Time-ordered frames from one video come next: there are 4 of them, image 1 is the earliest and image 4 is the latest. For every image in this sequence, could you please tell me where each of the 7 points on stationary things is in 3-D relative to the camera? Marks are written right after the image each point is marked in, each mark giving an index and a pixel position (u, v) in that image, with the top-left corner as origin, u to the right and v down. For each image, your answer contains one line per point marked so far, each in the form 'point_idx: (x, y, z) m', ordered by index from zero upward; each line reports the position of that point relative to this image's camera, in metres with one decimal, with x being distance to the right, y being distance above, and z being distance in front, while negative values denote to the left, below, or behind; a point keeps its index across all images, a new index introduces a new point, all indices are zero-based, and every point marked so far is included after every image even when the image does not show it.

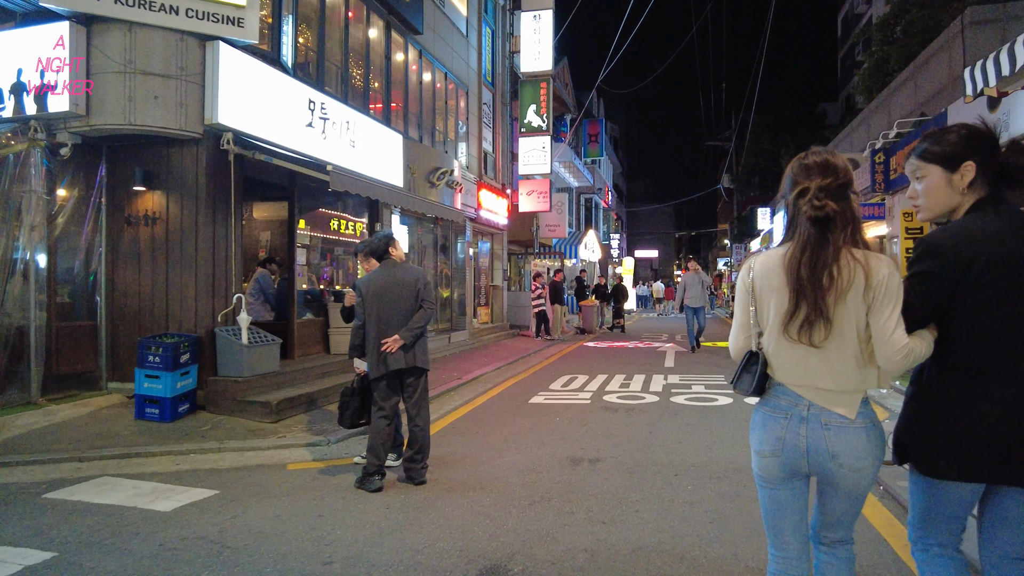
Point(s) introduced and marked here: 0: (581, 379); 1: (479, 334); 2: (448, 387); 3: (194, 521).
0: (+1.1, -1.5, +10.5) m
1: (-0.8, -1.1, +16.1) m
2: (-0.9, -1.5, +9.9) m
3: (-2.1, -1.5, +4.3) m
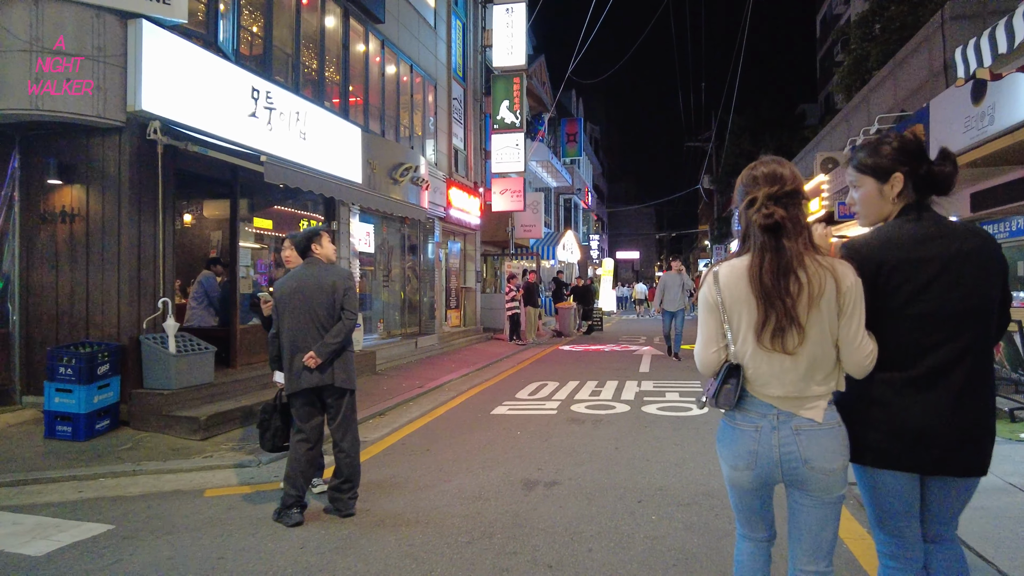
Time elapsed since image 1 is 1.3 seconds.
0: (+0.6, -1.5, +9.9) m
1: (-1.5, -1.2, +15.4) m
2: (-1.5, -1.5, +9.2) m
3: (-2.5, -1.6, +3.6) m
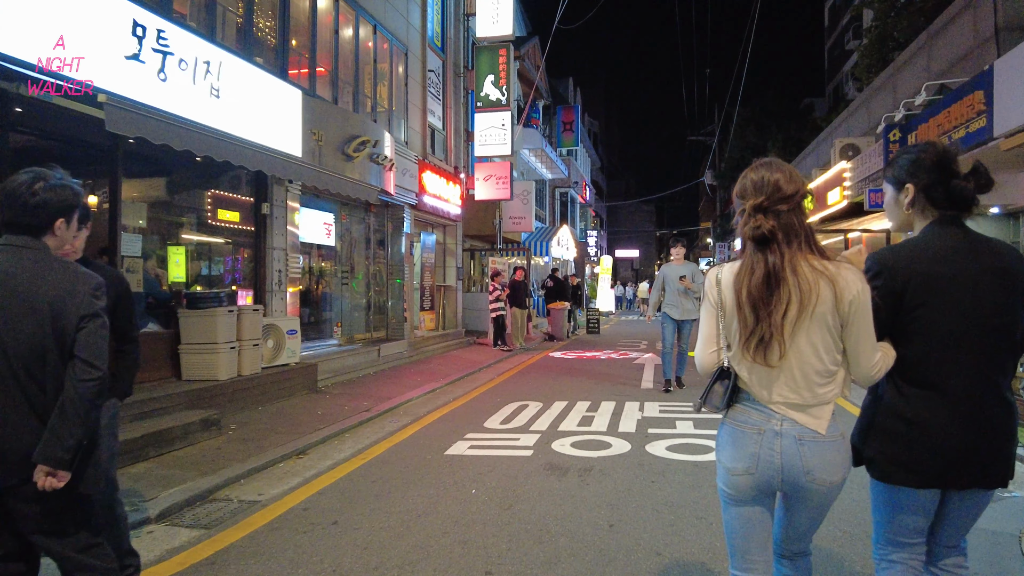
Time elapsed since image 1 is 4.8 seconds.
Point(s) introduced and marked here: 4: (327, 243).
0: (+0.2, -1.5, +7.9) m
1: (-1.9, -1.2, +13.4) m
2: (-1.8, -1.5, +7.2) m
3: (-2.8, -1.5, +1.6) m
4: (-3.2, +0.8, +11.3) m
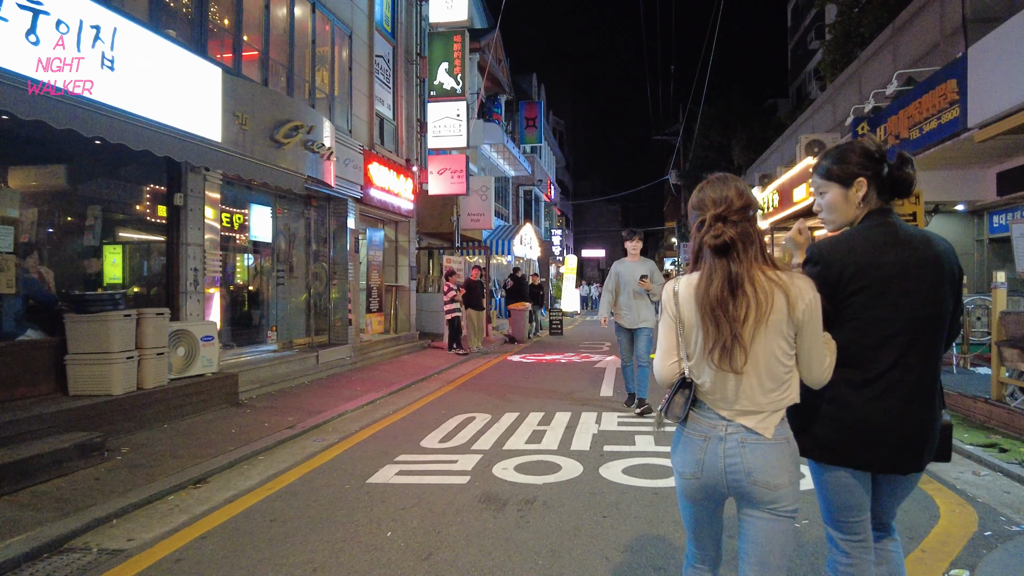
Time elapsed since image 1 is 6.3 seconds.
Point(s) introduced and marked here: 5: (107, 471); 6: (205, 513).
0: (-0.4, -1.5, +7.1) m
1: (-2.8, -1.2, +12.5) m
2: (-2.4, -1.5, +6.3) m
3: (-3.1, -1.5, +0.7) m
4: (-4.0, +0.8, +10.3) m
5: (-3.3, -1.5, +5.3) m
6: (-2.2, -1.6, +4.6) m
